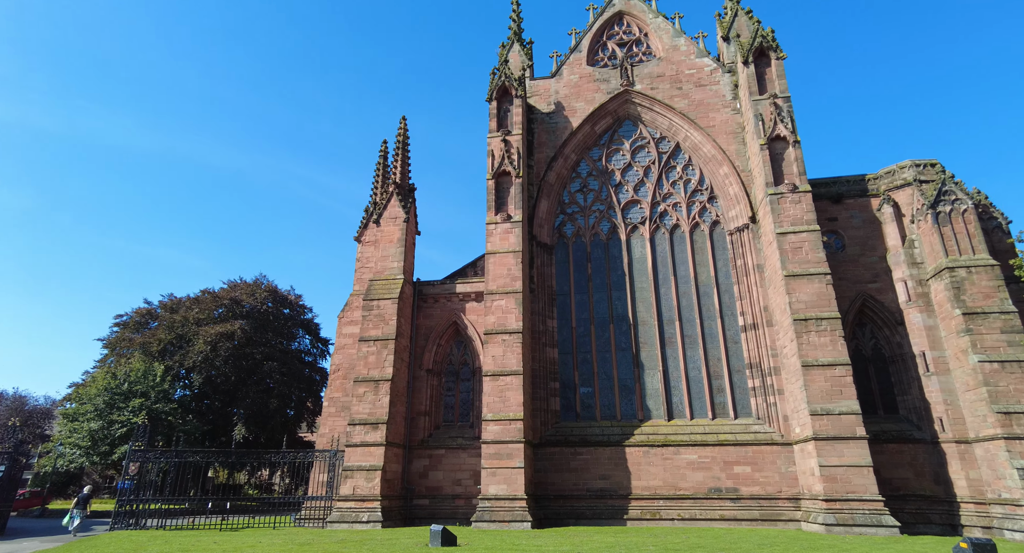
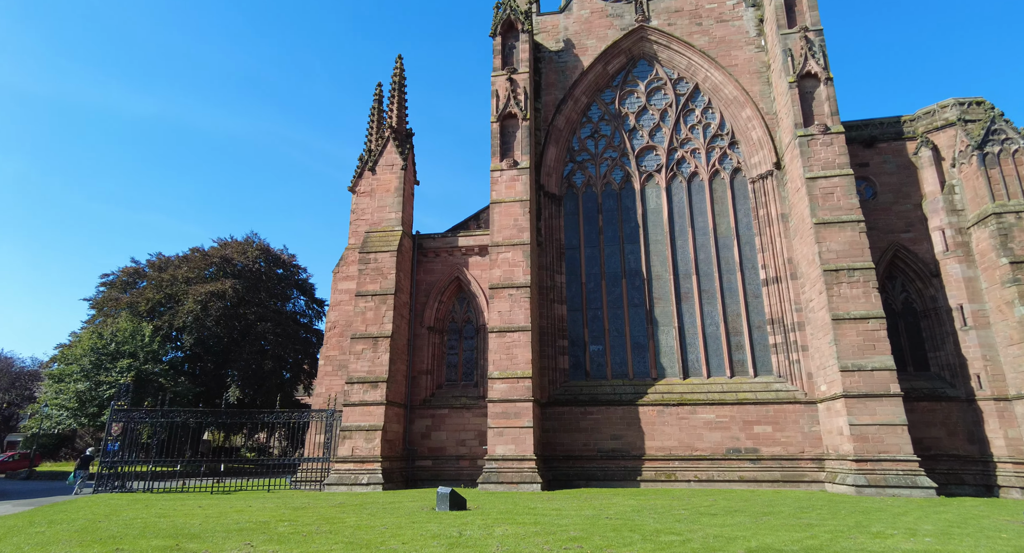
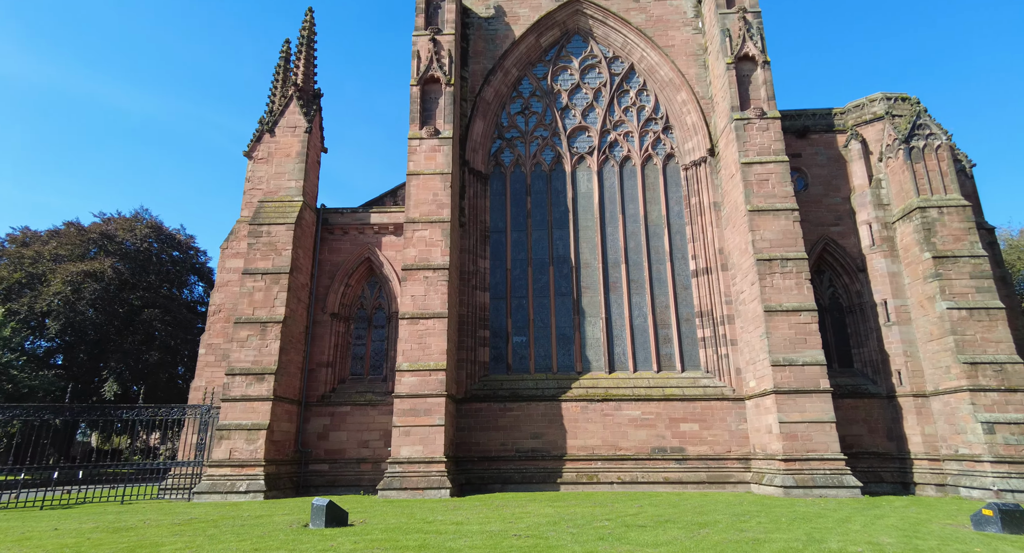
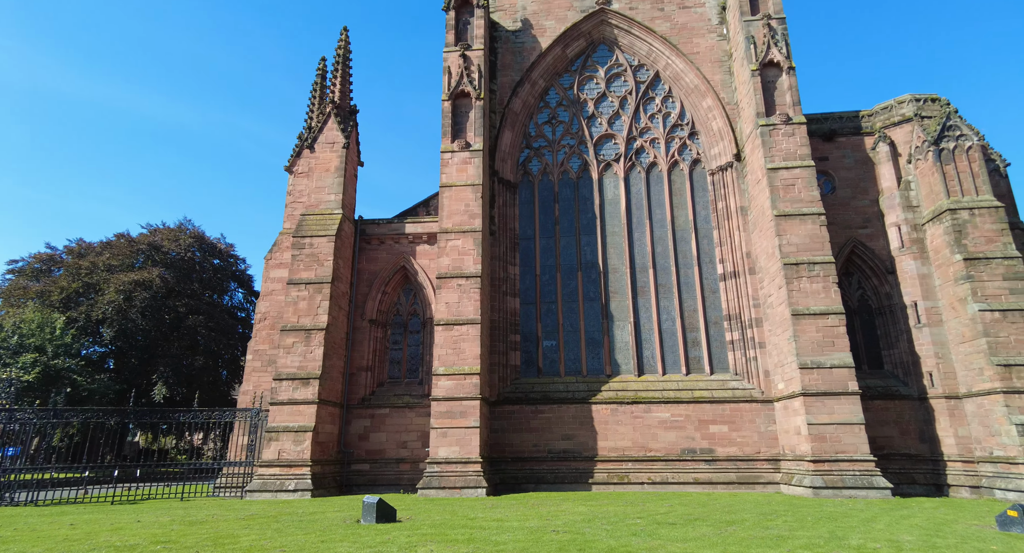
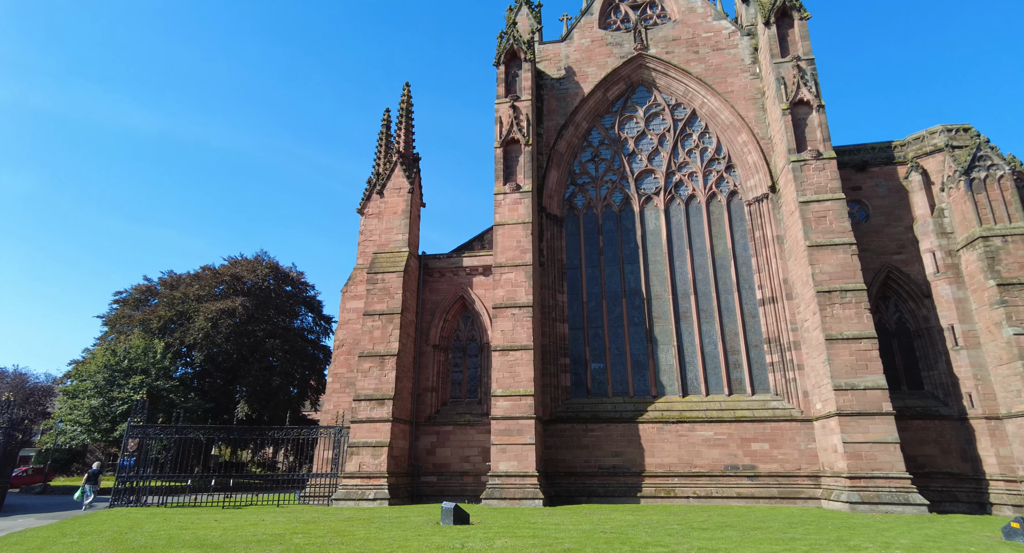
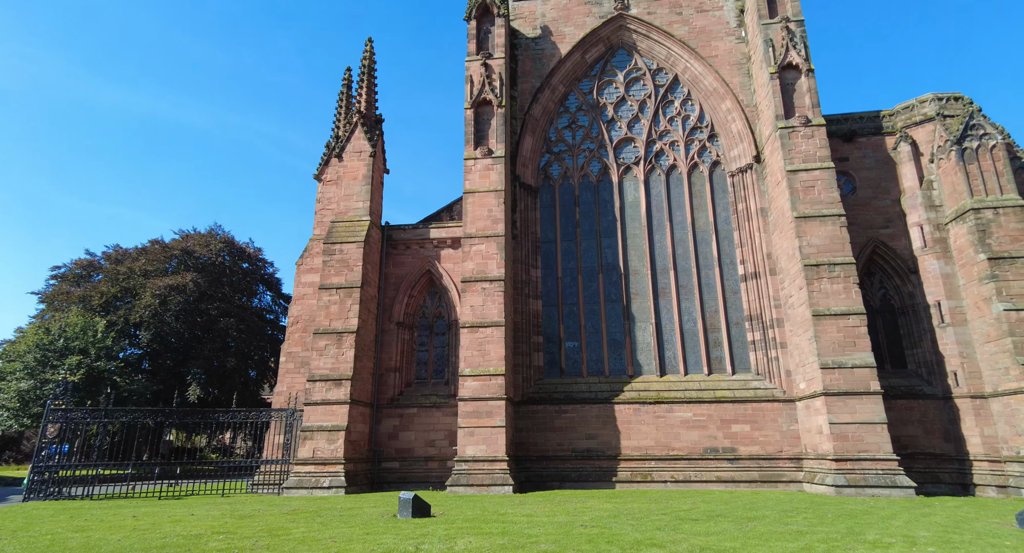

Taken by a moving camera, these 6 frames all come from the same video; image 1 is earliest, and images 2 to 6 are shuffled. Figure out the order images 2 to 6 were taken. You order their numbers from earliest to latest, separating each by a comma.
5, 2, 6, 4, 3
